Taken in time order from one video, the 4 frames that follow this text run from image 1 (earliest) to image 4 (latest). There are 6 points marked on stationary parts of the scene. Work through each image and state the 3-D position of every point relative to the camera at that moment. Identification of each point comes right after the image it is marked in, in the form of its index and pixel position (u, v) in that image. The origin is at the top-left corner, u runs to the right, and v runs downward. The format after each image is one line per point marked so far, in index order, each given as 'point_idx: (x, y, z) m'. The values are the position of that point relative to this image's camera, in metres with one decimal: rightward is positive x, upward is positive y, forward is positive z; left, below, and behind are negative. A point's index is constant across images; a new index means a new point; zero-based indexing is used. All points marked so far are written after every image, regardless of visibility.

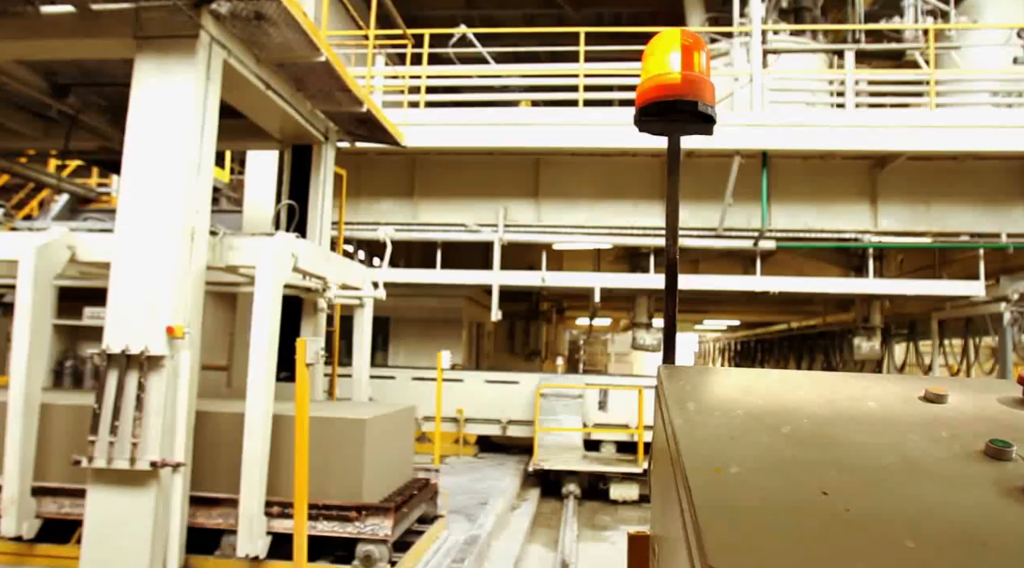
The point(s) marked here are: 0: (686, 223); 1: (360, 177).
0: (+2.1, +0.7, +8.8) m
1: (-1.9, +1.4, +9.4) m
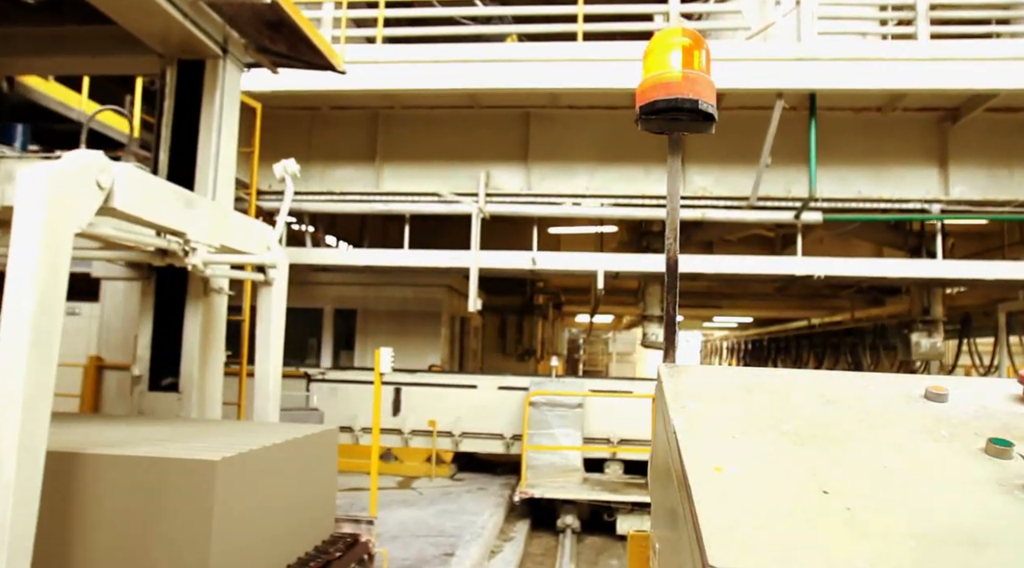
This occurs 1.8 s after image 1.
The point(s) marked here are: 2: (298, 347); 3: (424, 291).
0: (+1.9, +0.9, +7.2) m
1: (-2.1, +1.5, +7.7) m
2: (-2.8, -0.8, +9.8) m
3: (-1.1, -0.1, +9.6) m
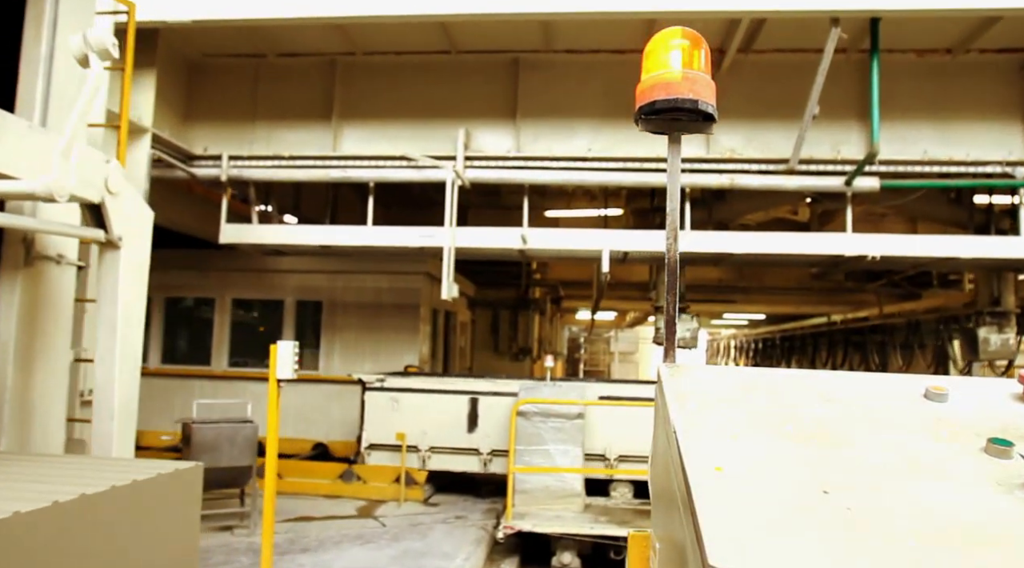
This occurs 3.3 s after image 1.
0: (+1.8, +1.0, +5.8) m
1: (-2.2, +1.7, +6.4) m
2: (-2.9, -0.7, +8.5) m
3: (-1.3, +0.1, +8.2) m
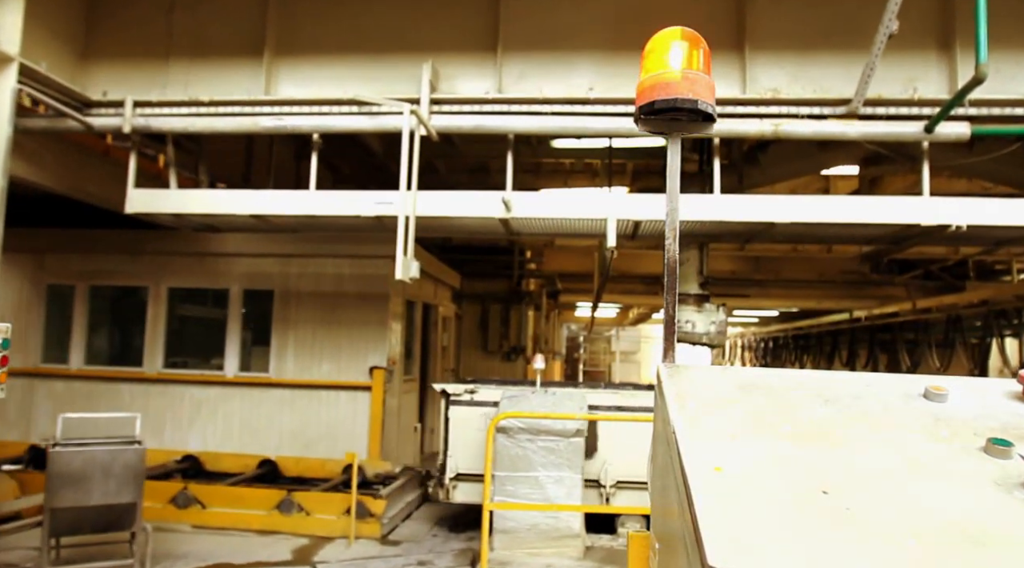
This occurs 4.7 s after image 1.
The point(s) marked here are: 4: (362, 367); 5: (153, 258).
0: (+1.7, +1.2, +4.5) m
1: (-2.3, +1.8, +5.1) m
2: (-3.1, -0.6, +7.2) m
3: (-1.4, +0.2, +6.9) m
4: (-1.4, -0.8, +6.9) m
5: (-3.5, +0.3, +7.2) m
